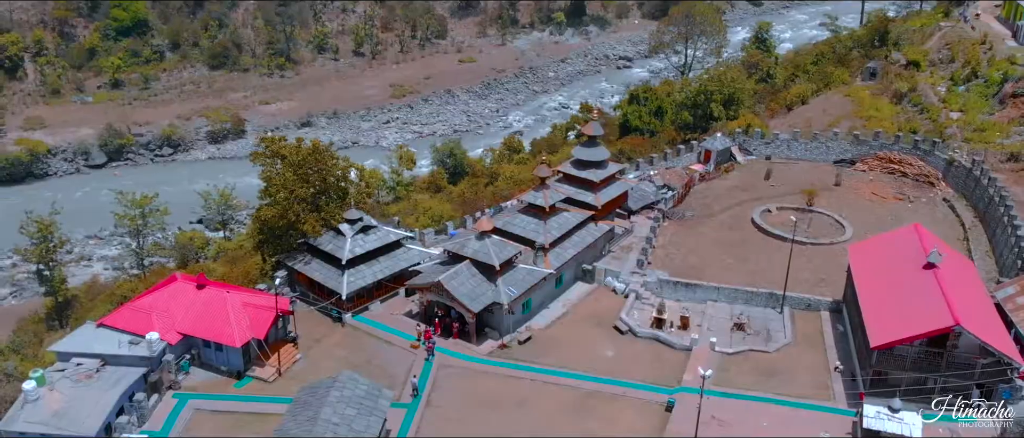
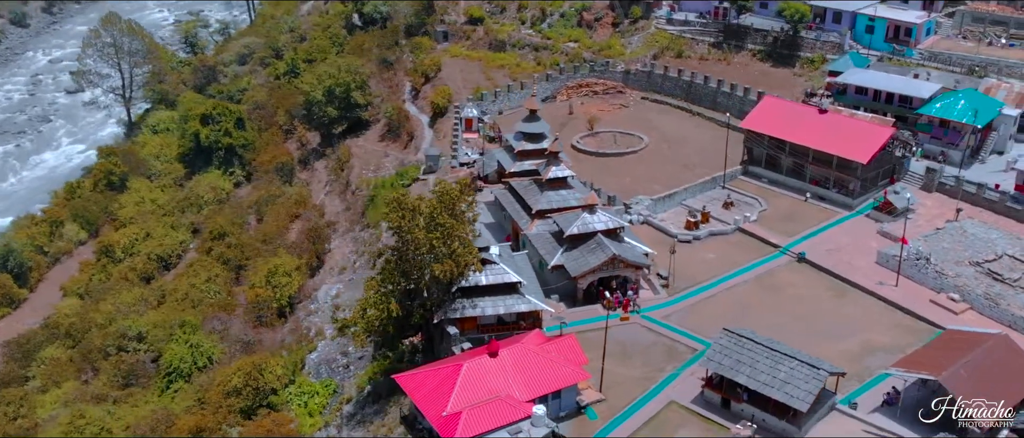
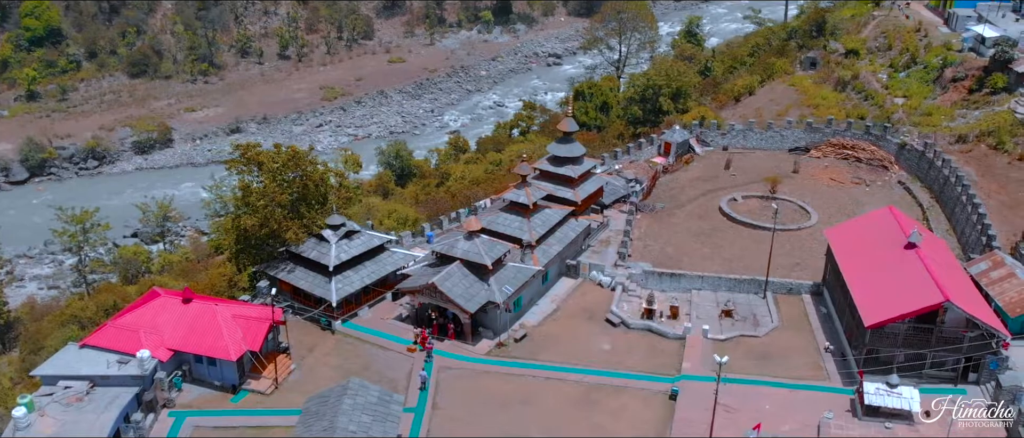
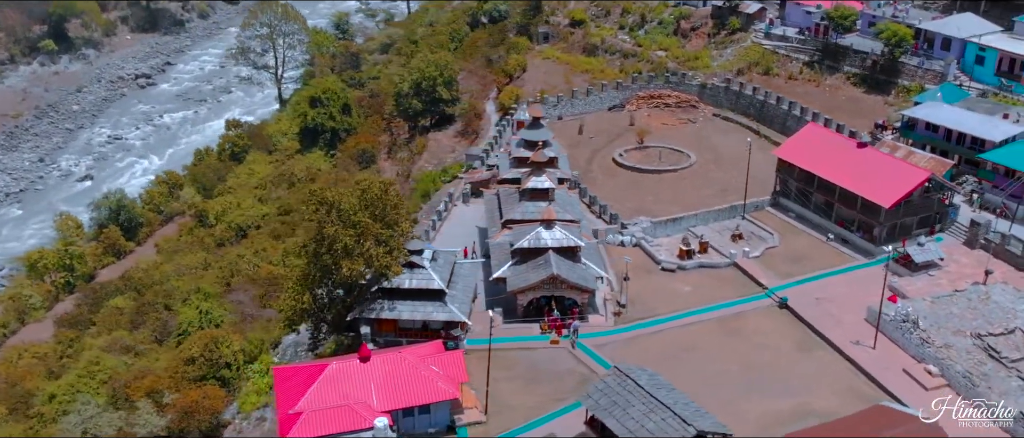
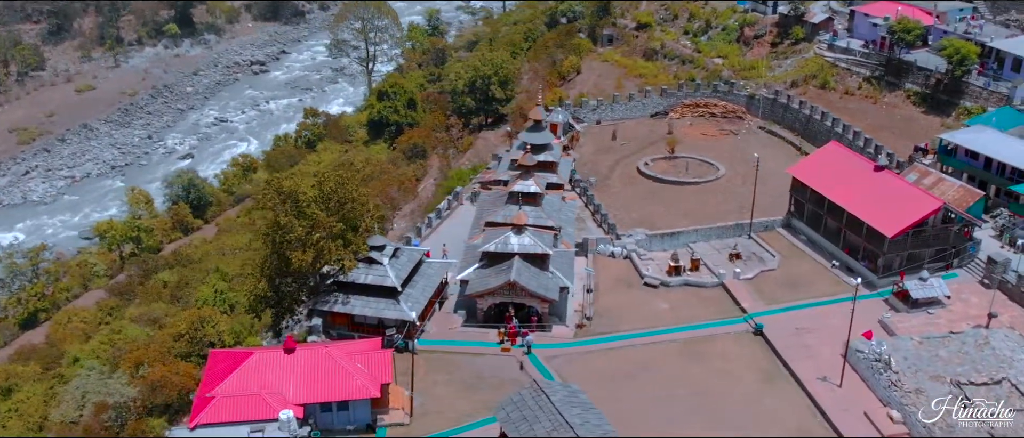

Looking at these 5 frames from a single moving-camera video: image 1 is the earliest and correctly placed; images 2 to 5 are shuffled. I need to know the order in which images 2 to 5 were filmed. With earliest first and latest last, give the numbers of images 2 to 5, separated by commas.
3, 5, 4, 2
